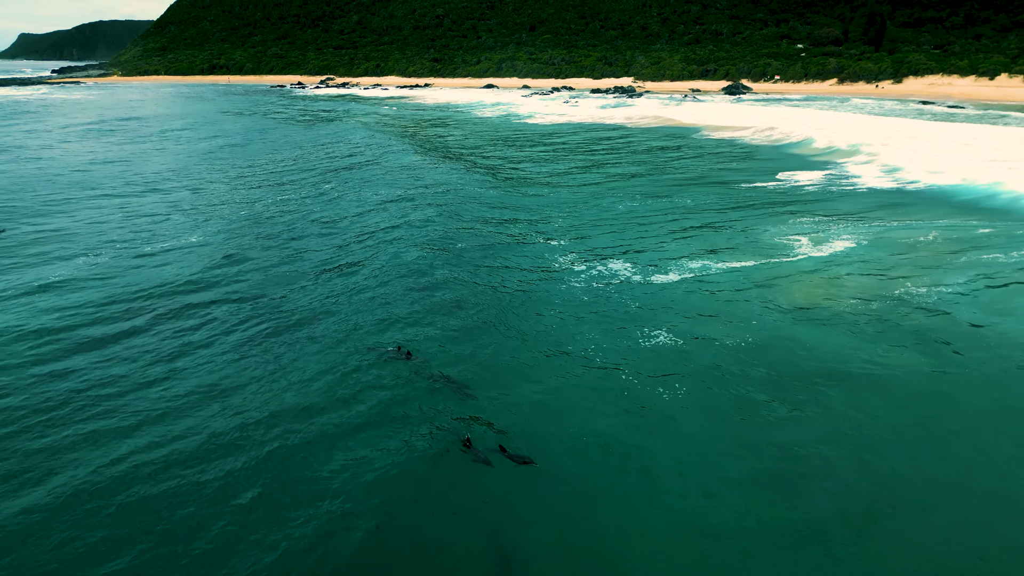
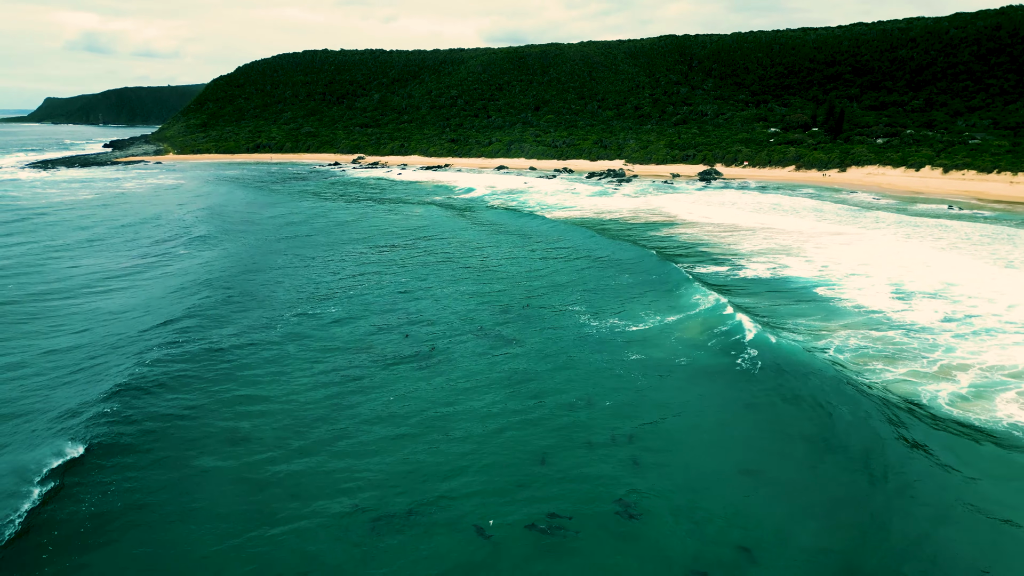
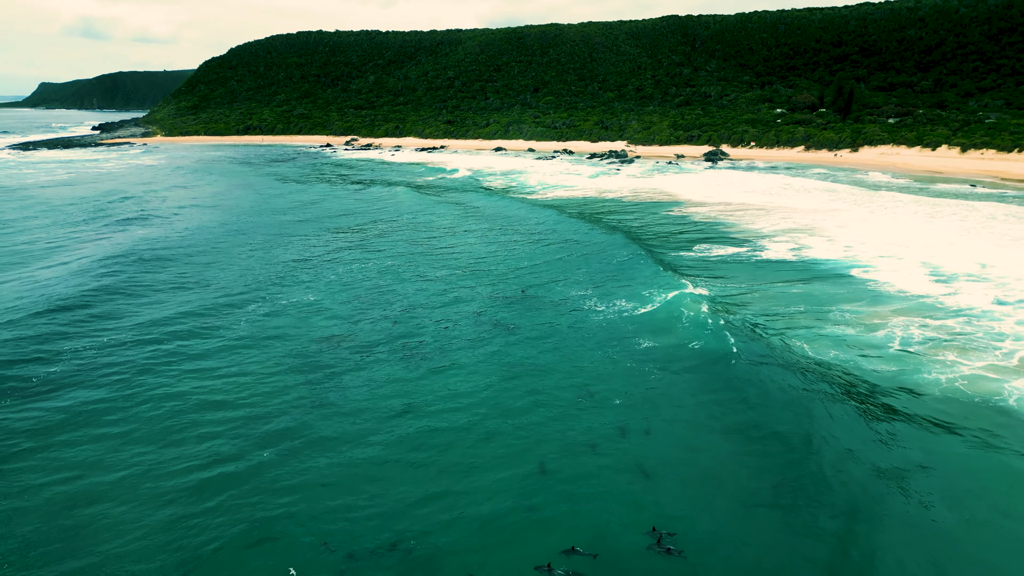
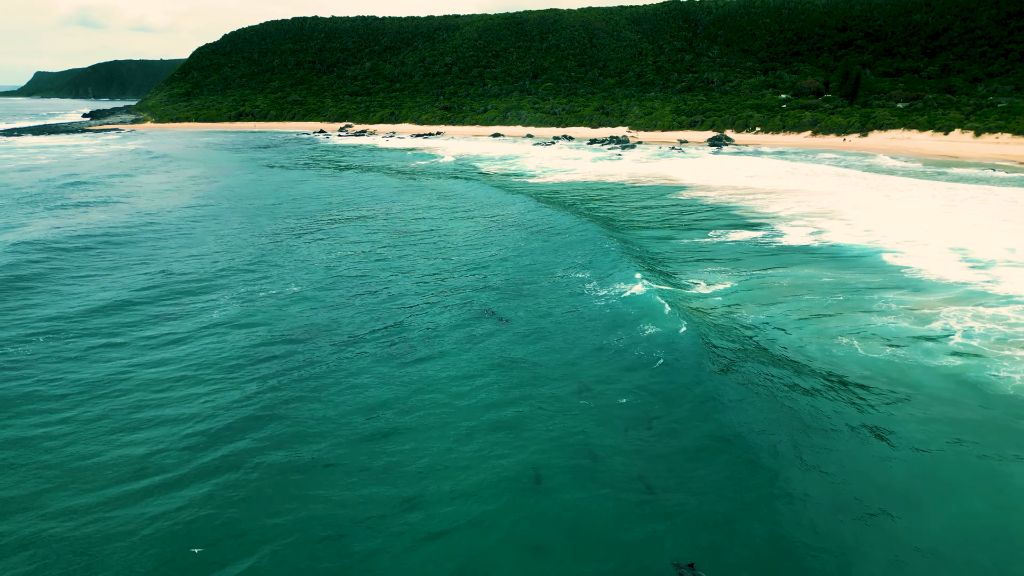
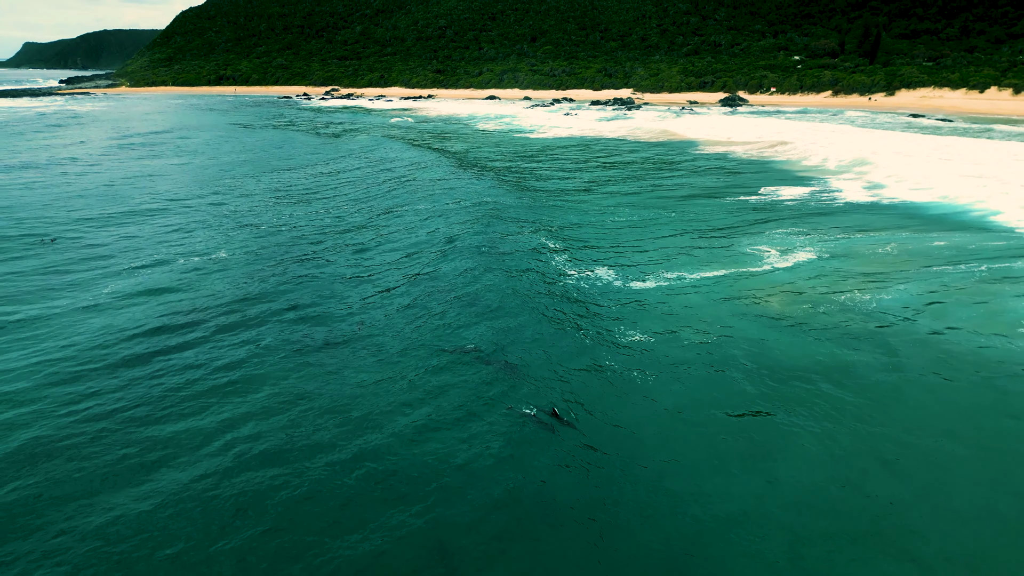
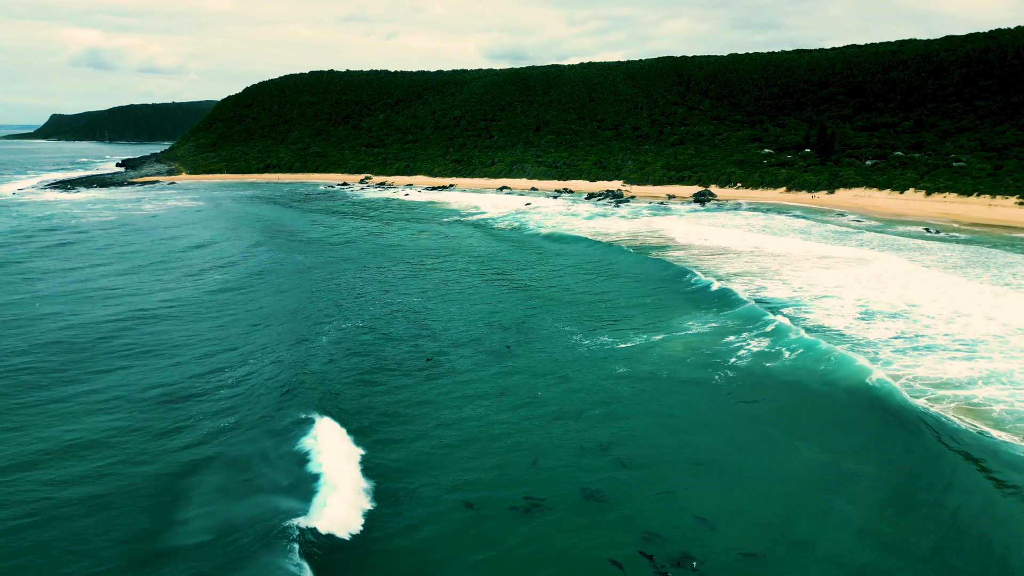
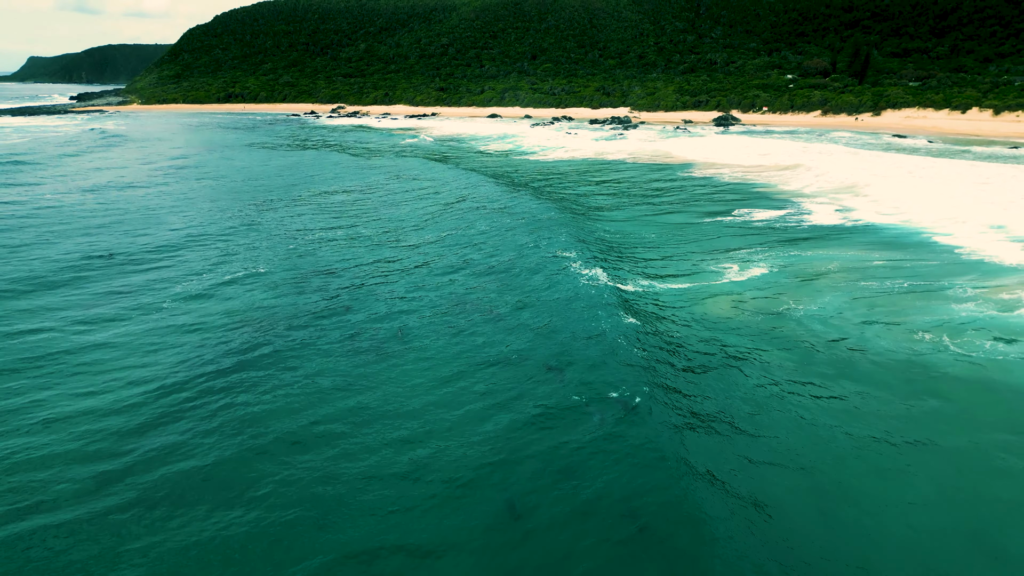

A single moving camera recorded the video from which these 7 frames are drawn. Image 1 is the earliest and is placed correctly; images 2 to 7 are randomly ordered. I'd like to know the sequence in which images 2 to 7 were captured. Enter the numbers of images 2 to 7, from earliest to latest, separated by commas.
5, 7, 4, 3, 2, 6
